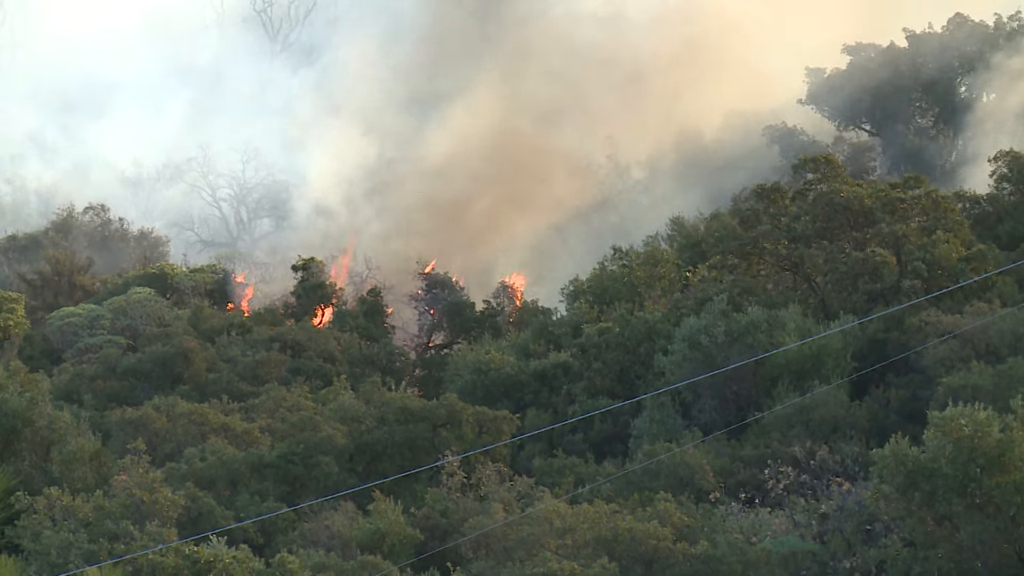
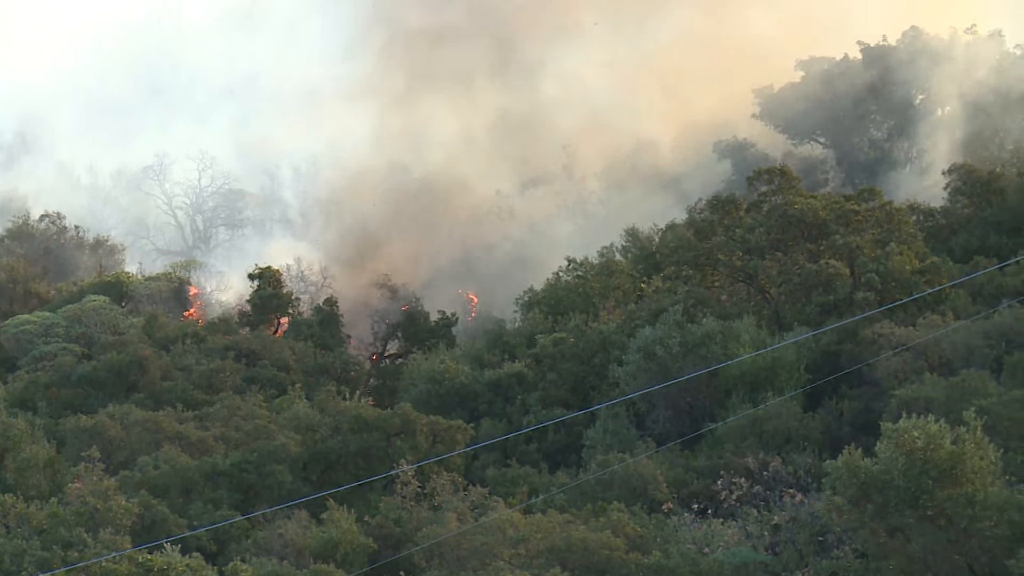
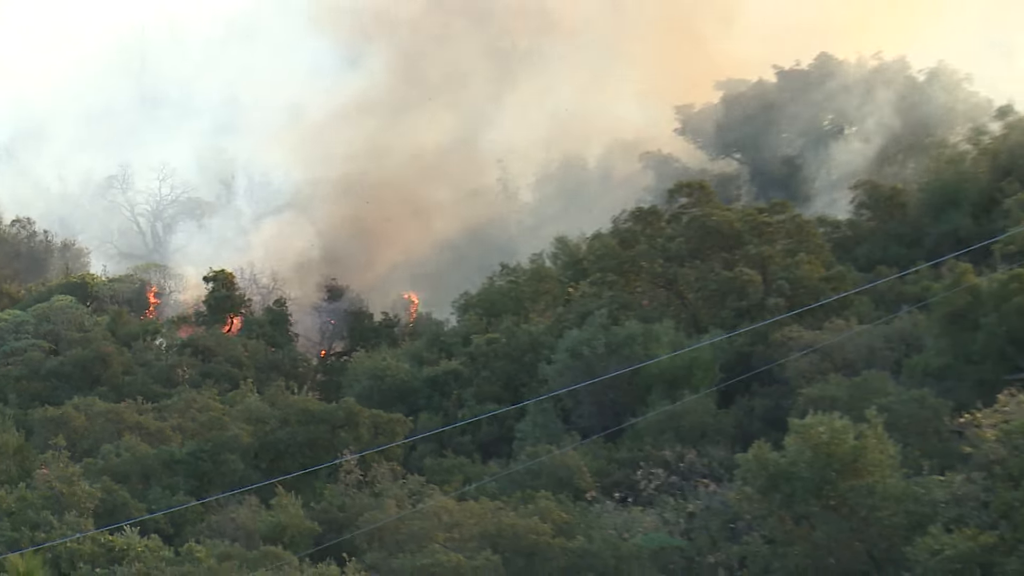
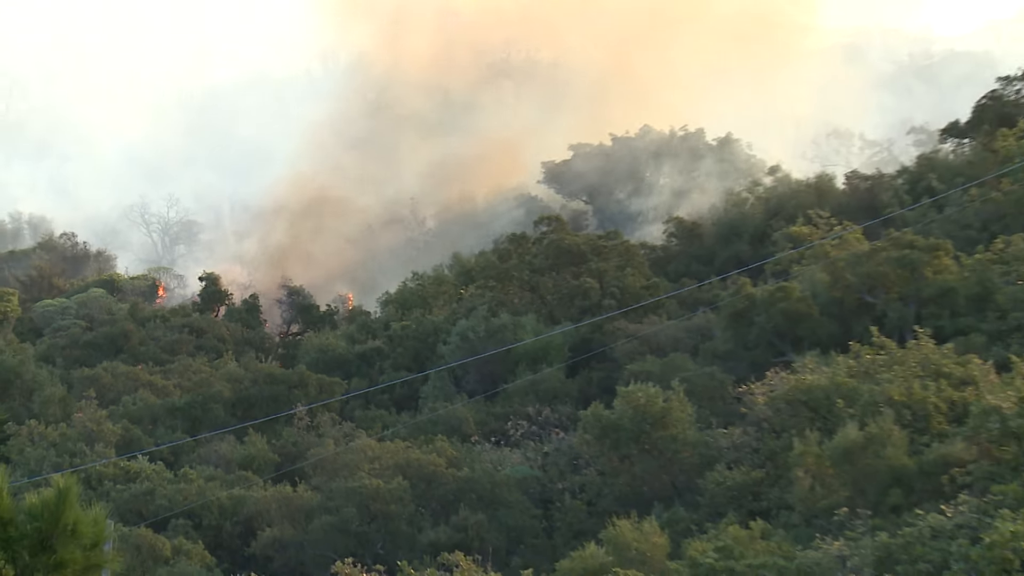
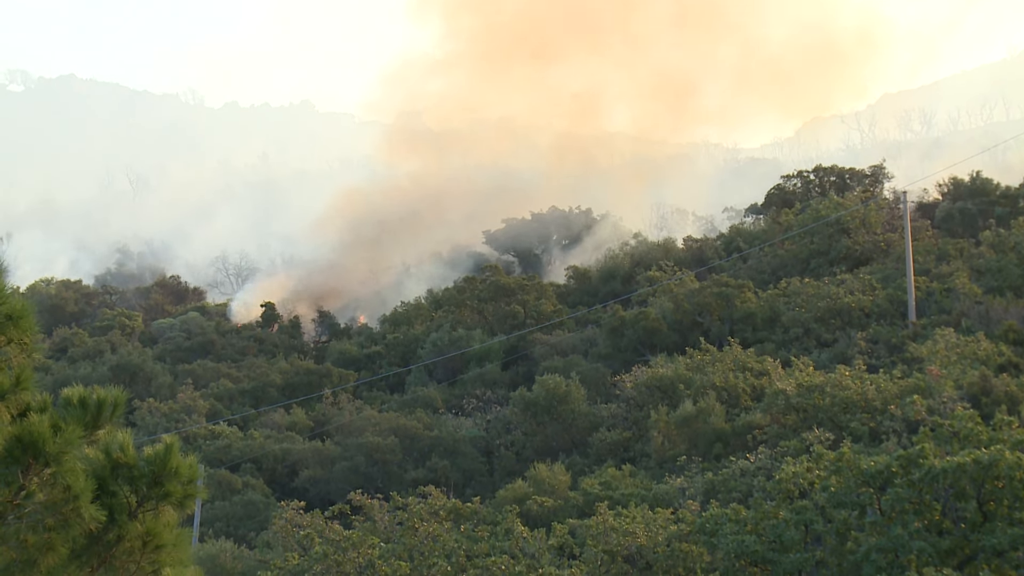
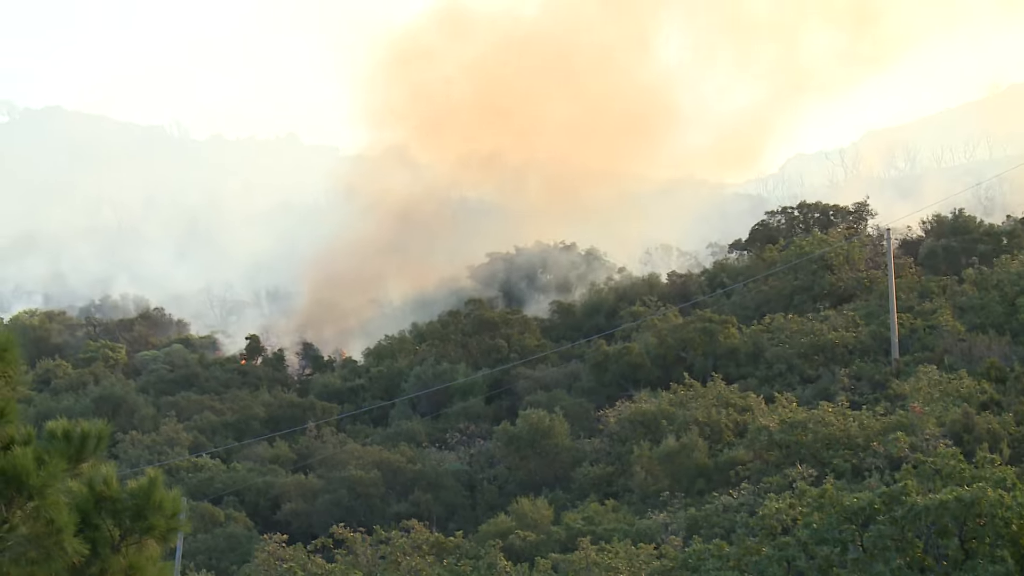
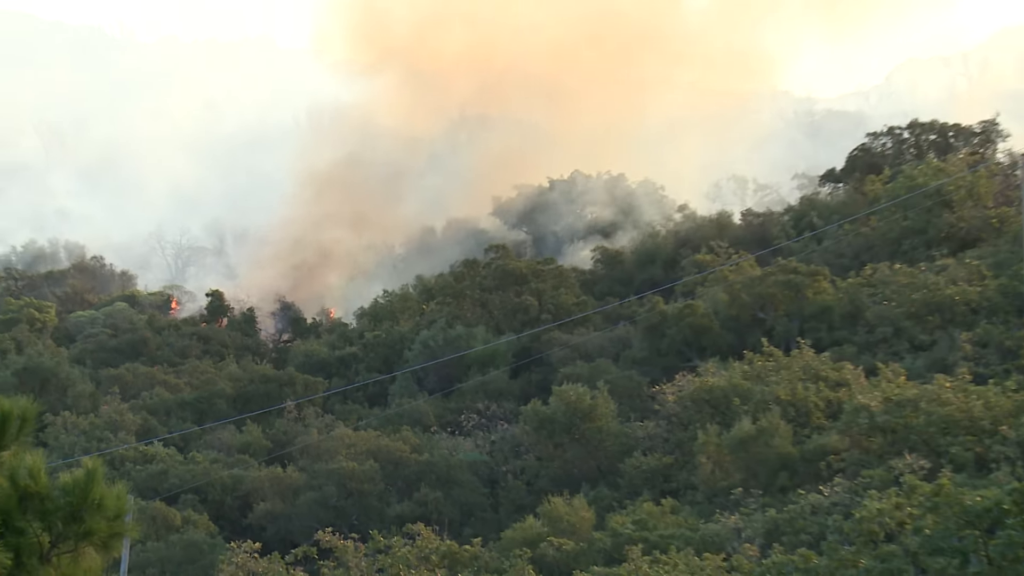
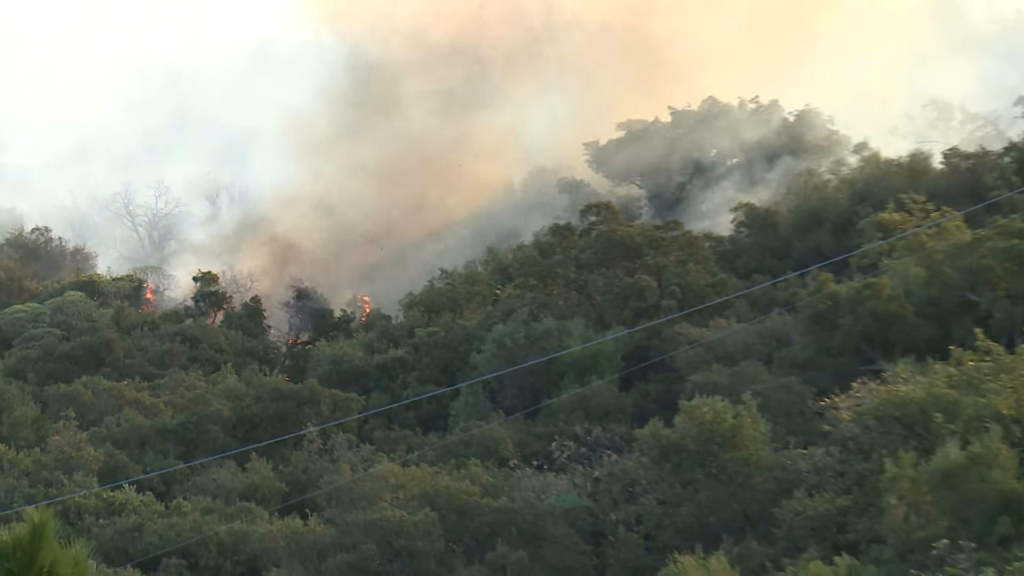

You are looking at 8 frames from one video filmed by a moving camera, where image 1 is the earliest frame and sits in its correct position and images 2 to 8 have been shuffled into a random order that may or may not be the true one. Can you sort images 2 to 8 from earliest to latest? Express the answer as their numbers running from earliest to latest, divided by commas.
2, 3, 8, 4, 7, 6, 5
